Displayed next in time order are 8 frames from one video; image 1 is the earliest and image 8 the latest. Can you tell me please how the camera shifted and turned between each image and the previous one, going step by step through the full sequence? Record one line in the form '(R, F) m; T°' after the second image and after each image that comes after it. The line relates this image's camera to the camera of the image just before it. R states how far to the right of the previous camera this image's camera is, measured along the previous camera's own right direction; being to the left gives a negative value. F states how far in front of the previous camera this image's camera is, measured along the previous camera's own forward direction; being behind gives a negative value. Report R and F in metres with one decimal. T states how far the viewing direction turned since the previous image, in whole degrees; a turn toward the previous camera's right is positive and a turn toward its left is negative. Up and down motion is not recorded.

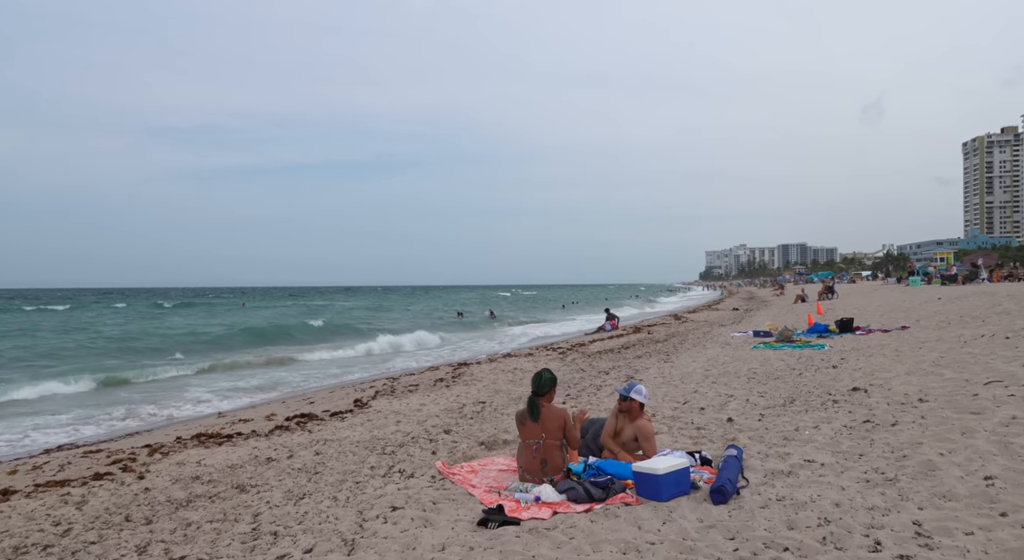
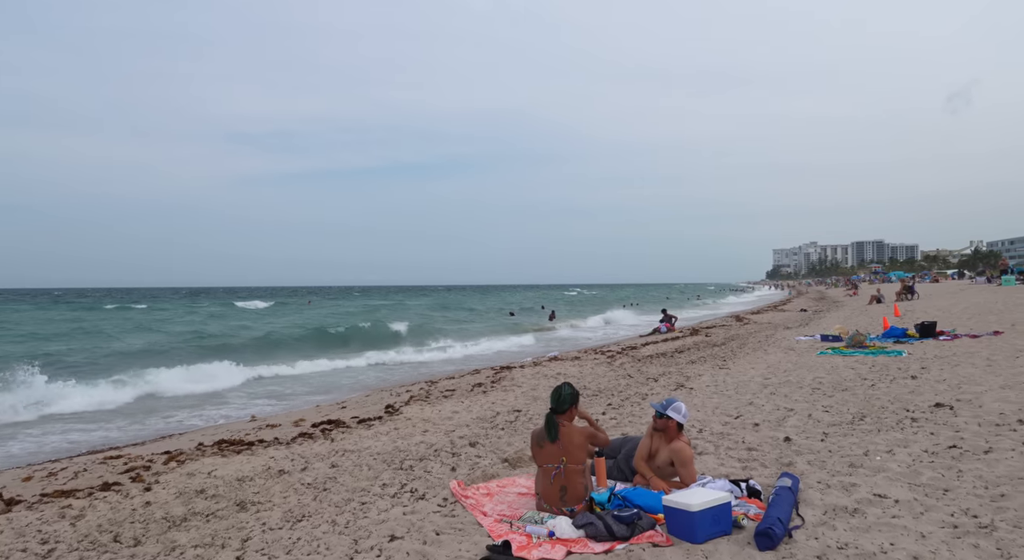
(+0.4, +0.6) m; -6°
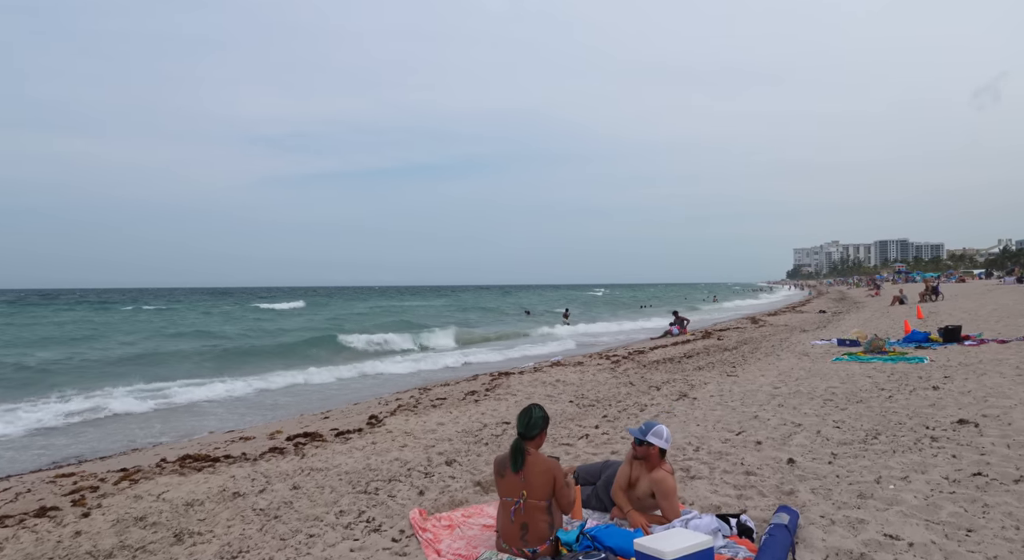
(+0.4, +0.6) m; -2°
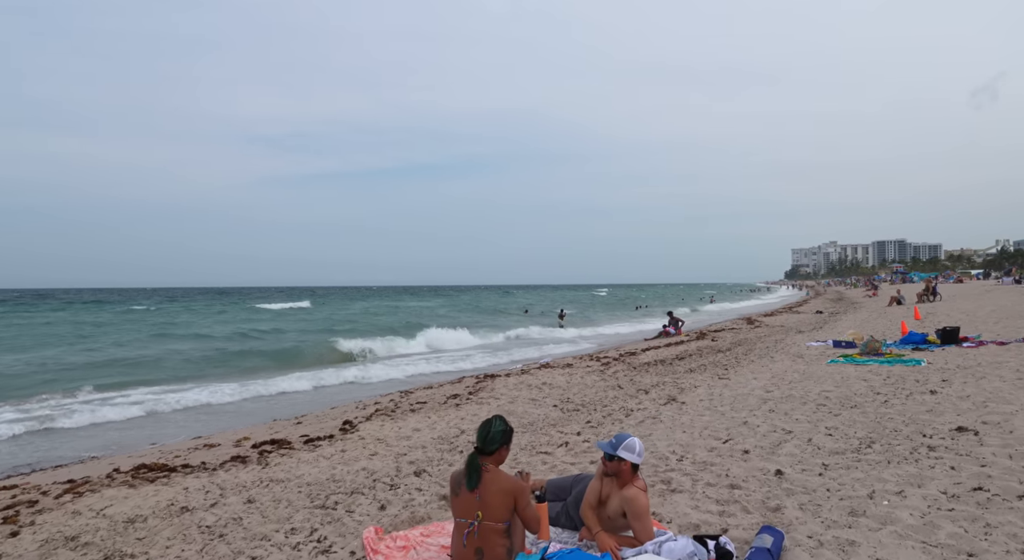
(+0.3, +0.4) m; 0°
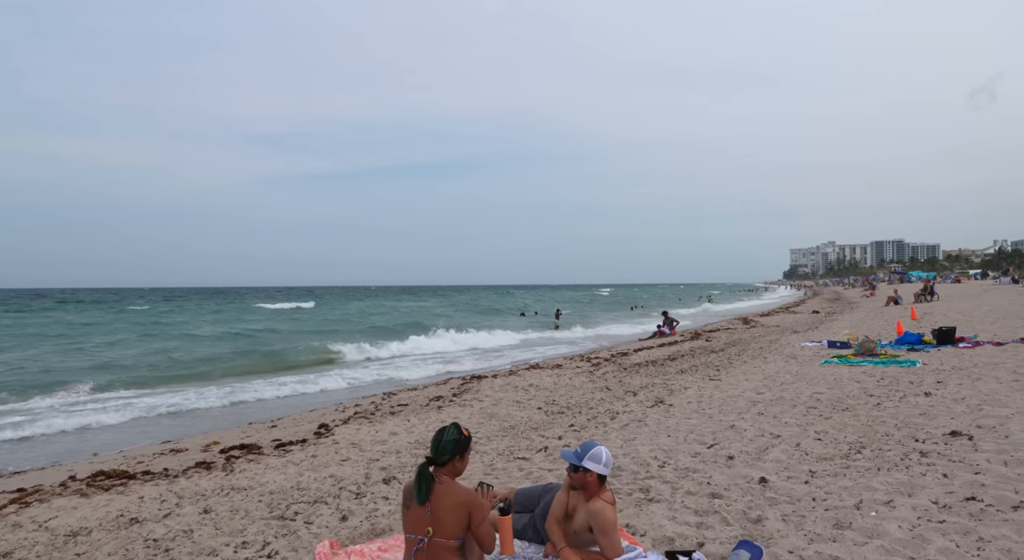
(+0.3, +0.3) m; 0°
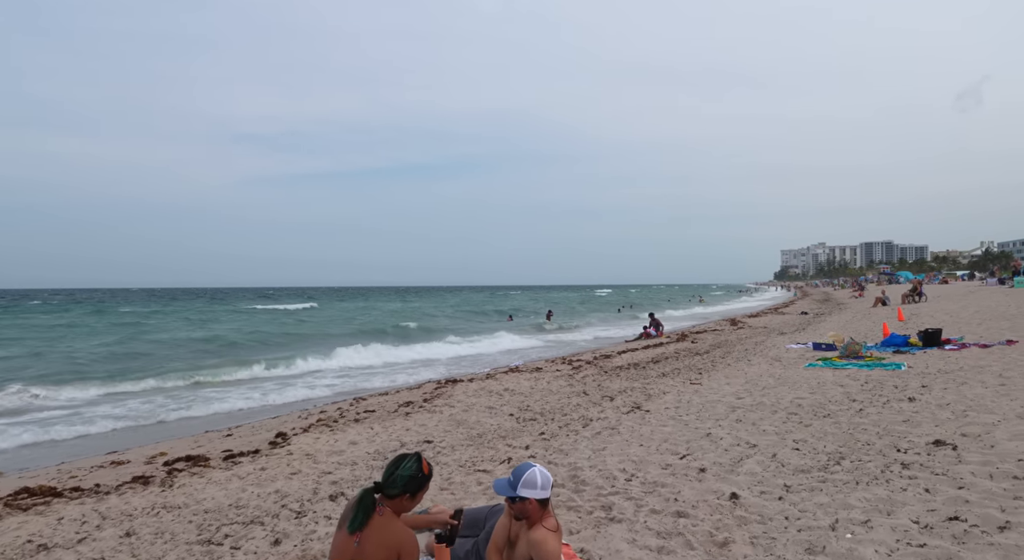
(+0.4, +0.4) m; +1°
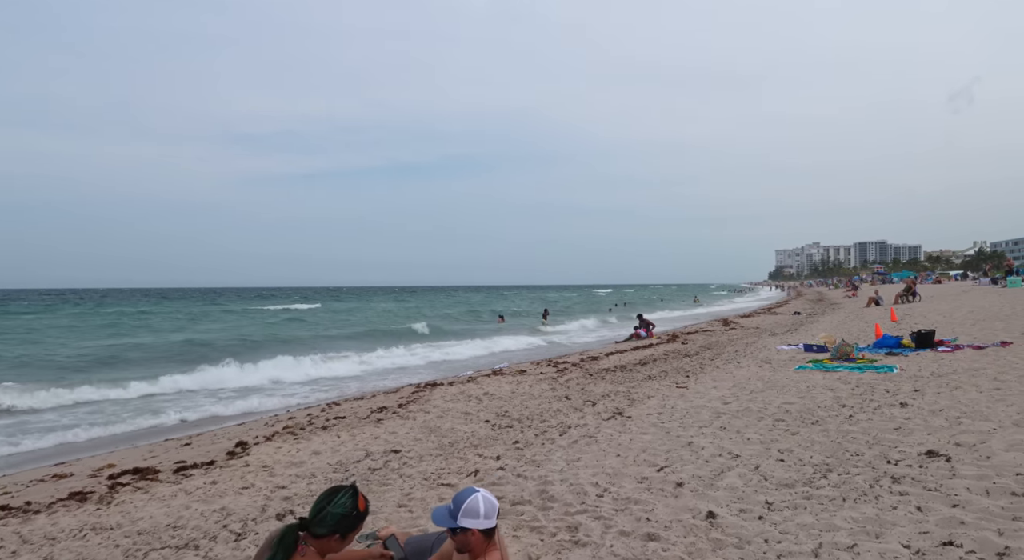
(+0.3, +0.4) m; 0°
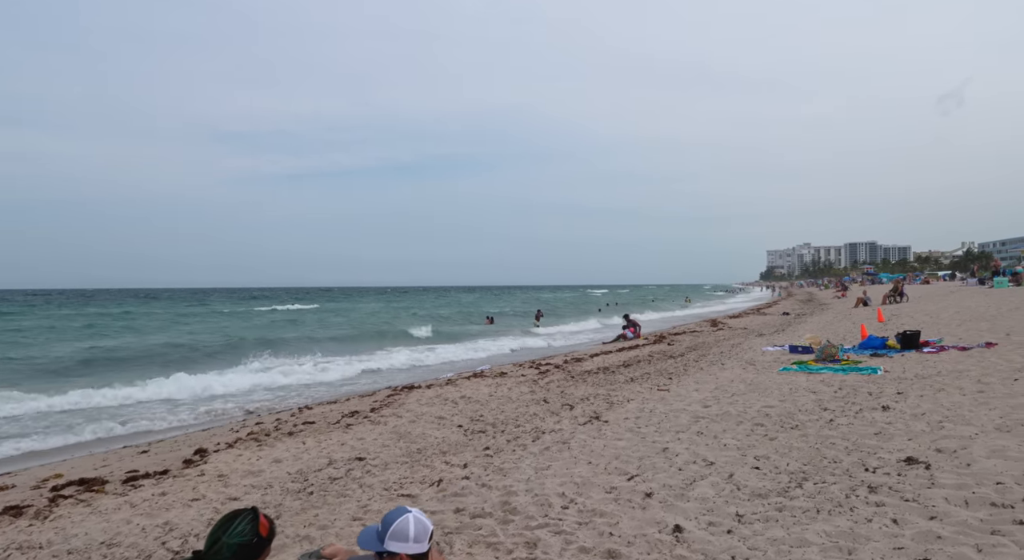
(+0.3, +0.3) m; +1°
